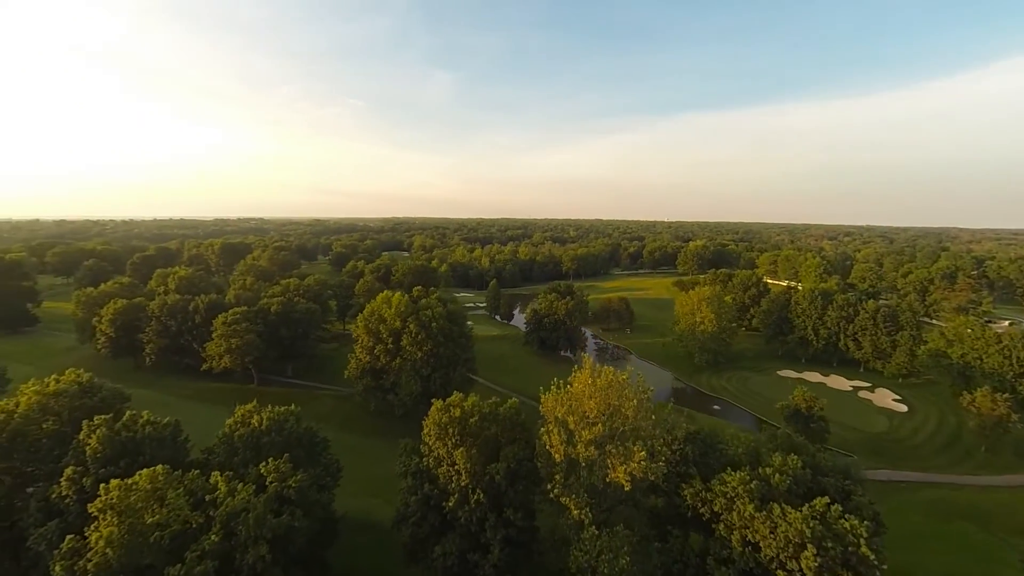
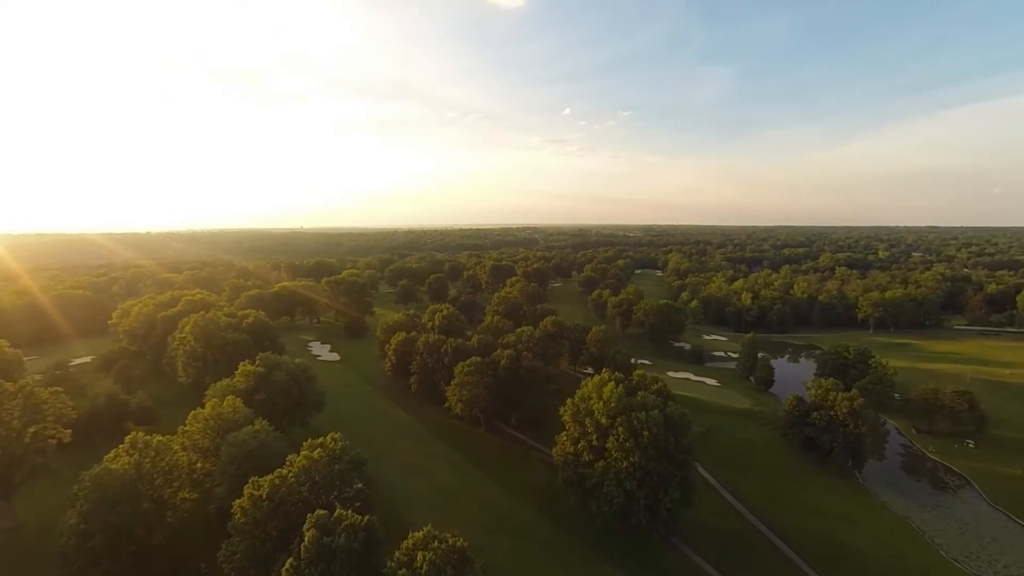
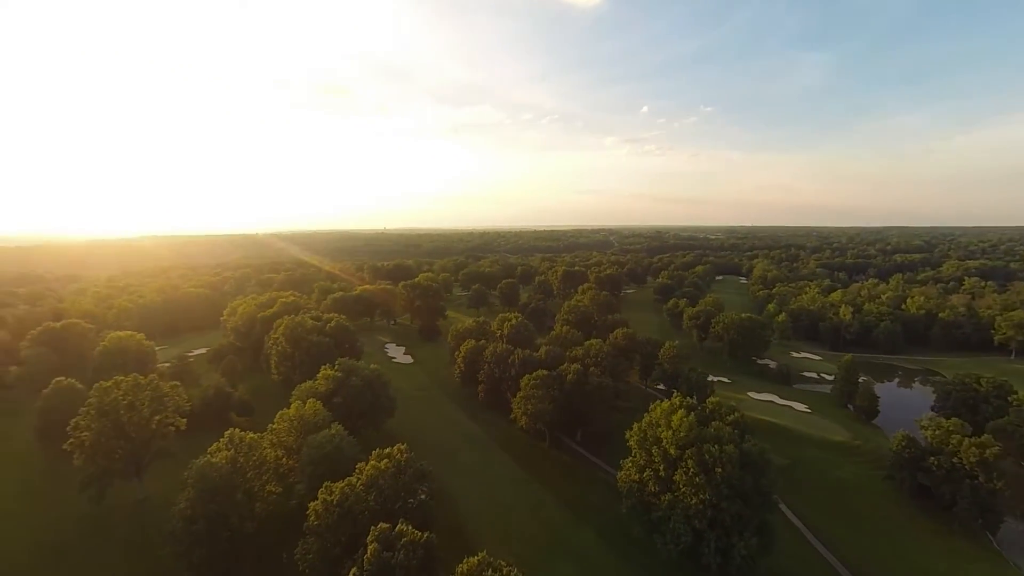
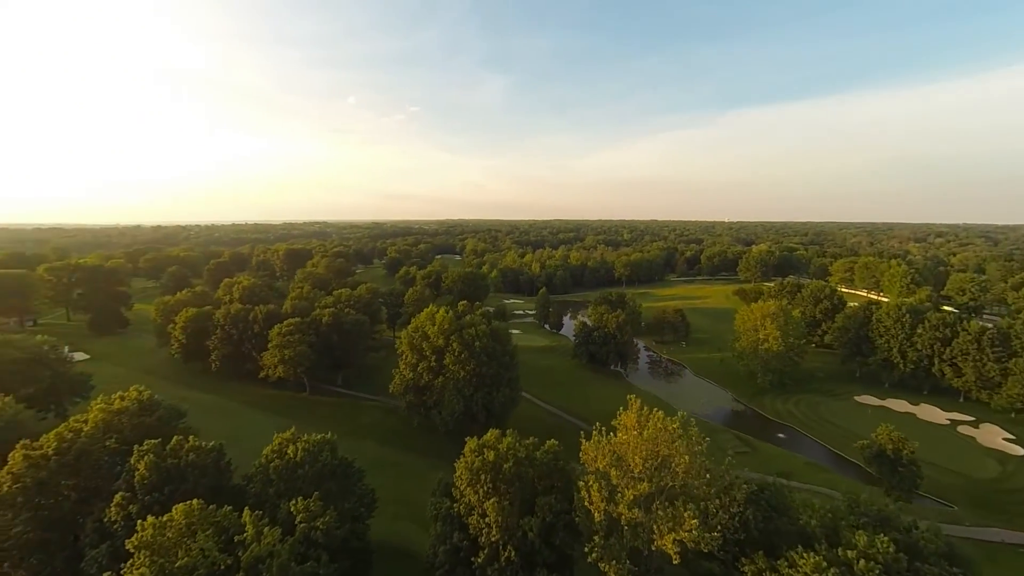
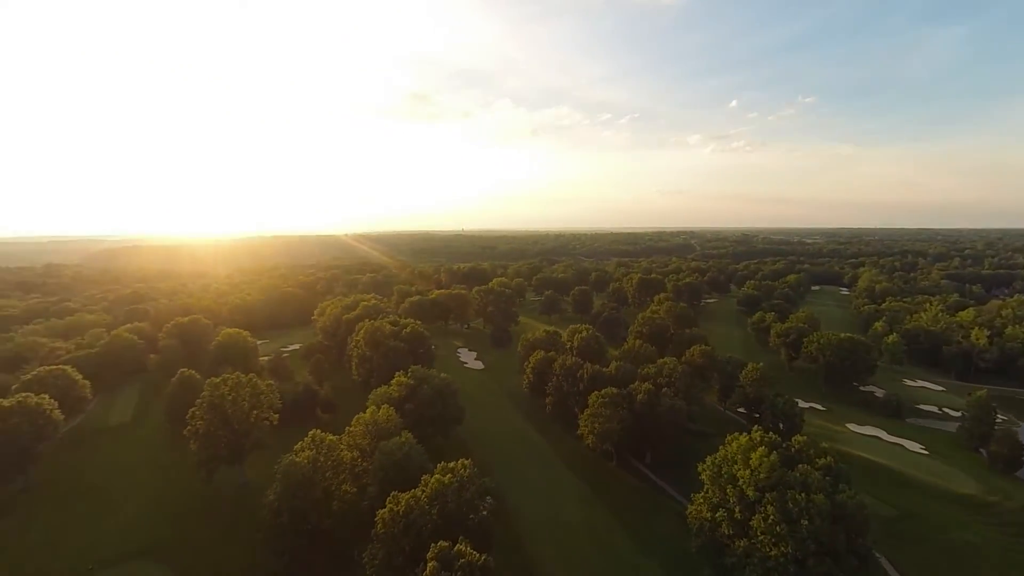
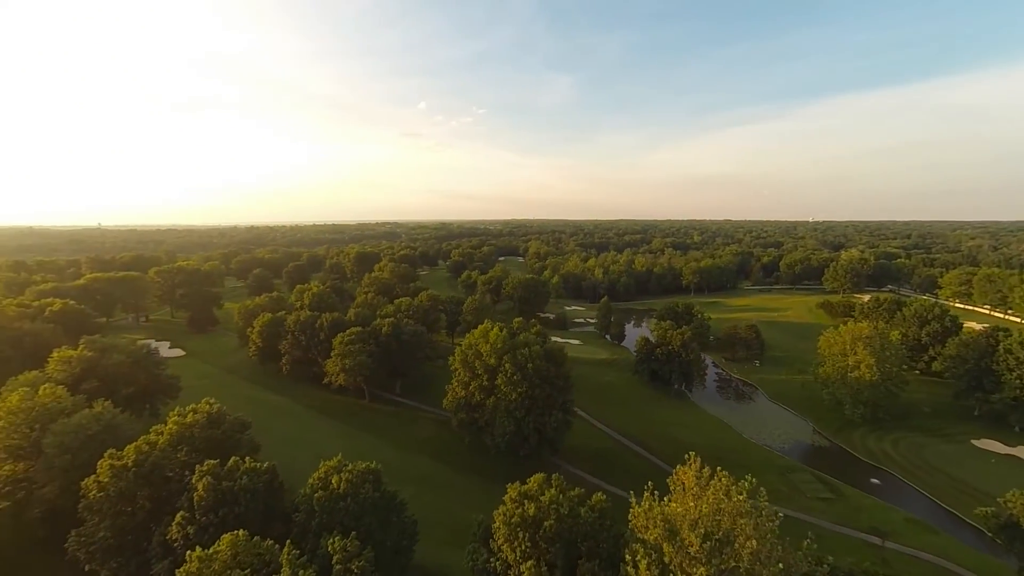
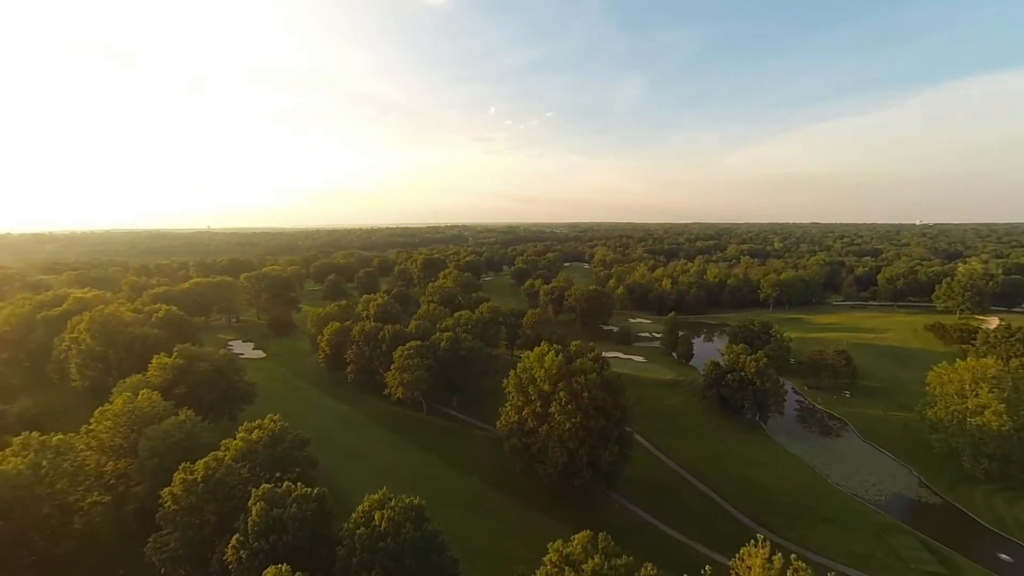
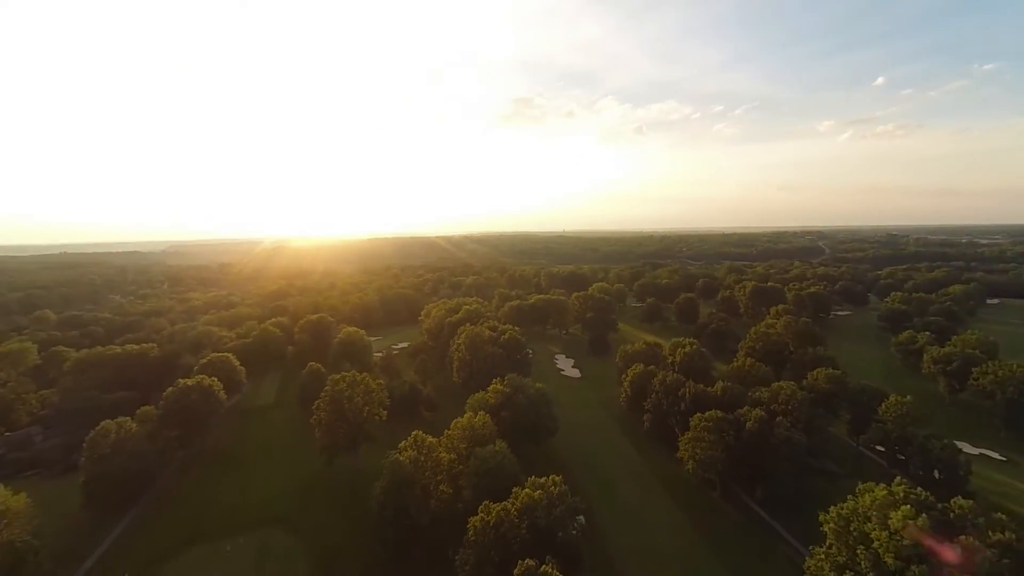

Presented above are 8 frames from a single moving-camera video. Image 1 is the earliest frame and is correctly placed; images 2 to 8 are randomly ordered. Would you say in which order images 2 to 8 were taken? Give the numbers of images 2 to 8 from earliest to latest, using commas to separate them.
4, 6, 7, 2, 3, 5, 8
